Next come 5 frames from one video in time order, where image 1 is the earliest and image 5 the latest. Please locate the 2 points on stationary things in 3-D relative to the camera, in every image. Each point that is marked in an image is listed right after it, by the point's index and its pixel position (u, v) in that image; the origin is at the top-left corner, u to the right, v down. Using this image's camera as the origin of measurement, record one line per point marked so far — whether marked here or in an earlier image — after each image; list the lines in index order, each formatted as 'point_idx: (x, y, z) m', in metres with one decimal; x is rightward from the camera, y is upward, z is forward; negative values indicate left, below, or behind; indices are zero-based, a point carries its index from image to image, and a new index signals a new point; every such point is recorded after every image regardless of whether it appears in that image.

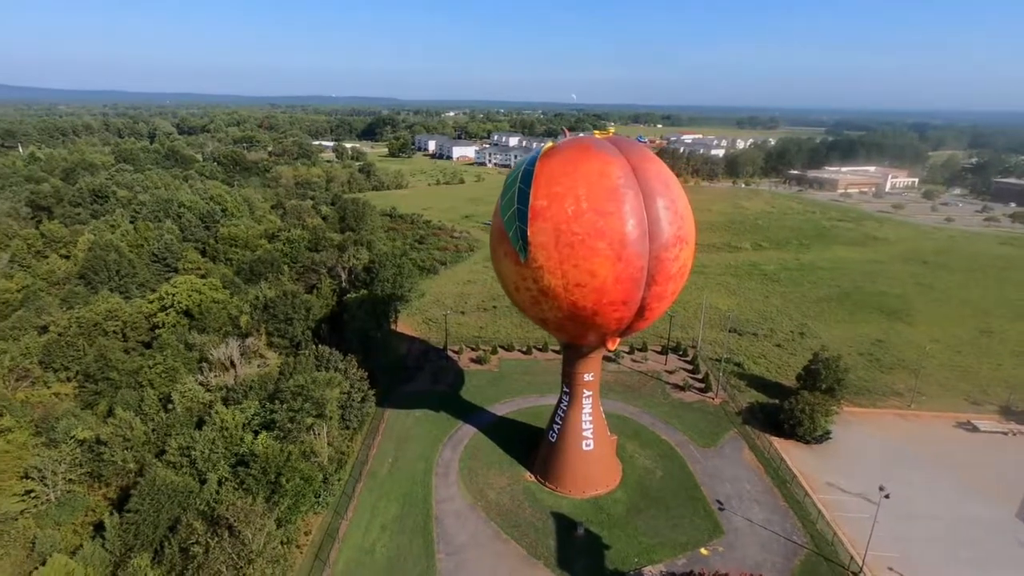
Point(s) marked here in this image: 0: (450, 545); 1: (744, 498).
0: (-2.0, -8.3, +17.6) m
1: (+8.4, -7.6, +19.7) m
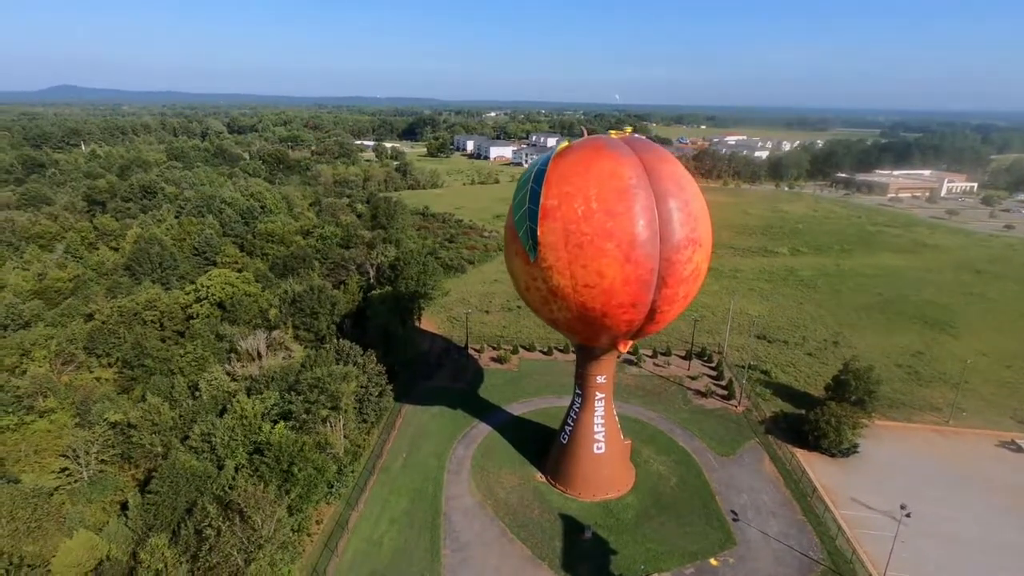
0: (-1.8, -8.3, +17.7) m
1: (+8.7, -7.8, +19.1) m
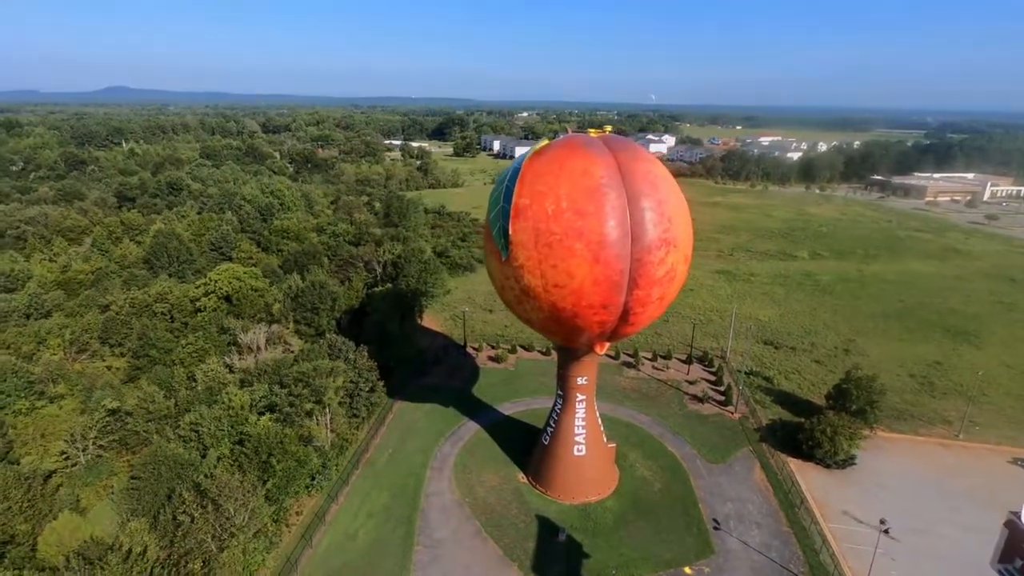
0: (-2.7, -8.2, +17.8) m
1: (+7.9, -7.9, +18.6) m
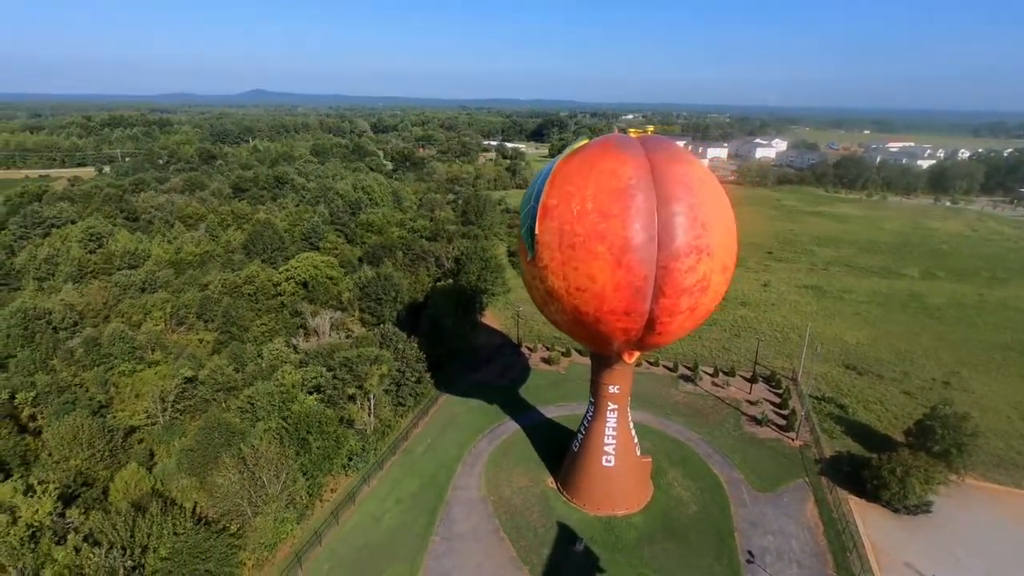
0: (-2.1, -8.0, +18.0) m
1: (+8.5, -8.4, +17.0) m
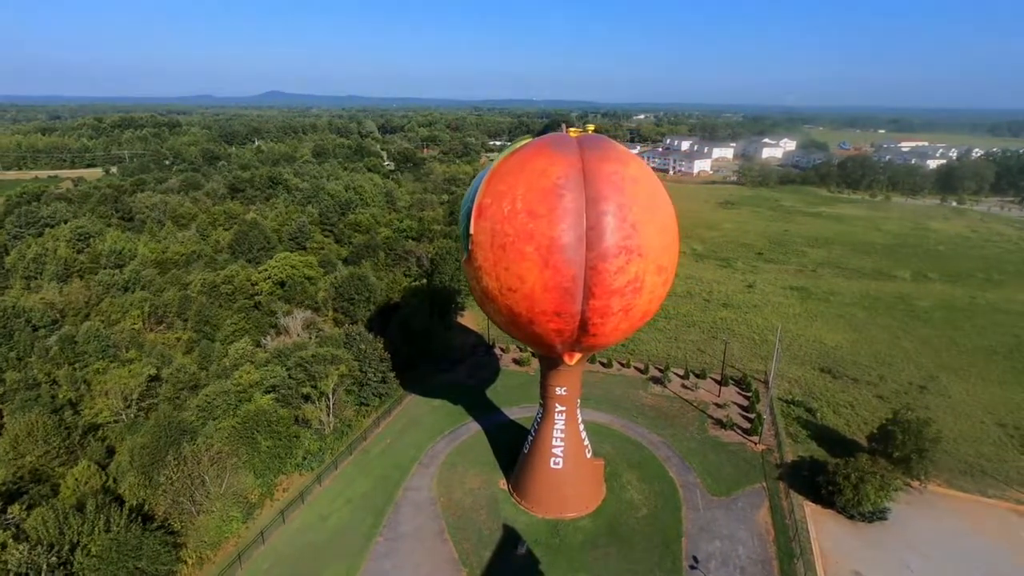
0: (-3.9, -8.0, +18.0) m
1: (+6.7, -8.4, +16.8) m
